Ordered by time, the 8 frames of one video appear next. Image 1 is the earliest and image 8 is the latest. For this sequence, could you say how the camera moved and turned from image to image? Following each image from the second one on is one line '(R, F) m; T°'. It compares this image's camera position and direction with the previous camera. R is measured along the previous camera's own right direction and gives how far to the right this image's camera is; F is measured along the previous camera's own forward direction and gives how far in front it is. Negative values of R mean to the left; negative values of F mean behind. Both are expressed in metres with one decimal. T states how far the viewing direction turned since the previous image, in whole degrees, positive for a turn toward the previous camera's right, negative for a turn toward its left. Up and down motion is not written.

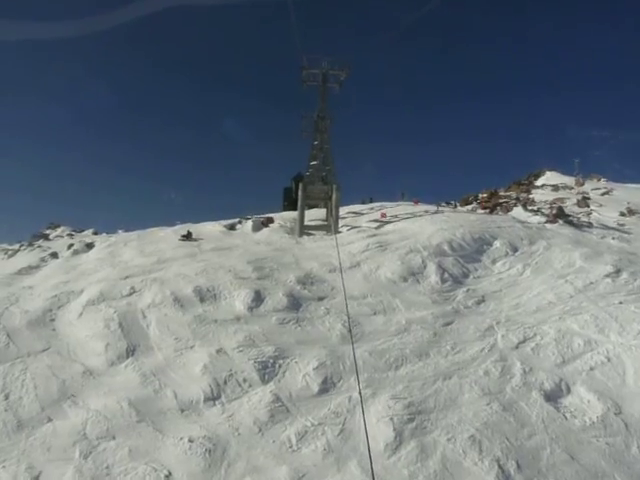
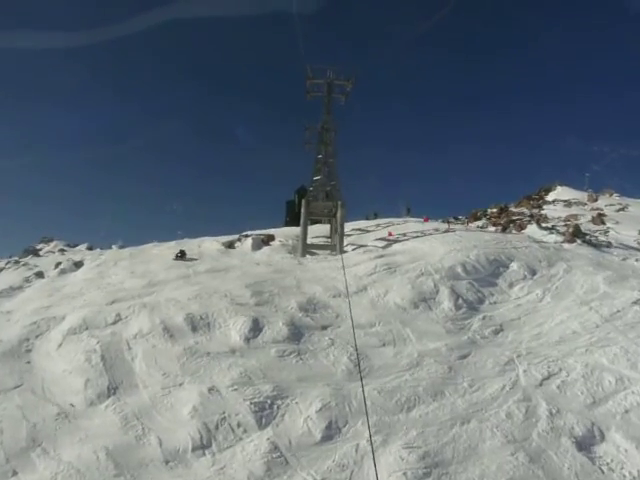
(0.0, +1.5) m; 0°
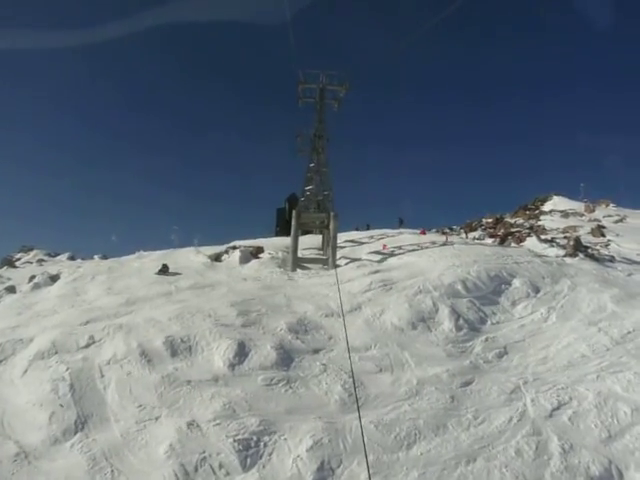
(0.0, +1.2) m; +1°
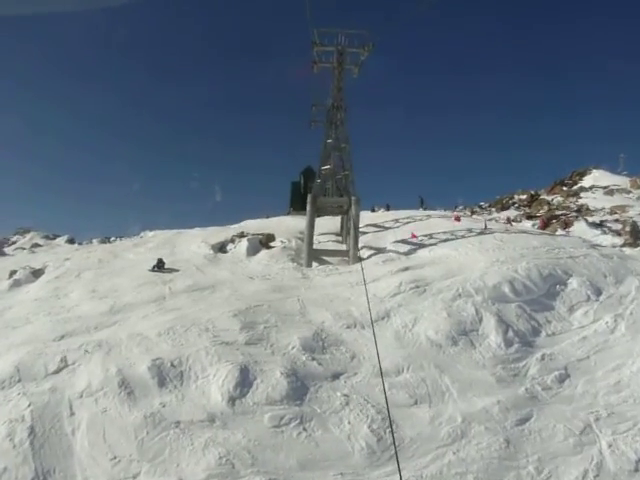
(-0.1, +3.1) m; -2°
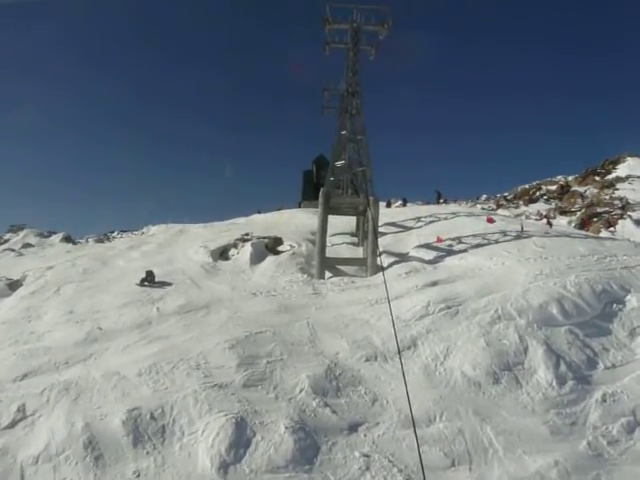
(0.0, +2.5) m; -1°
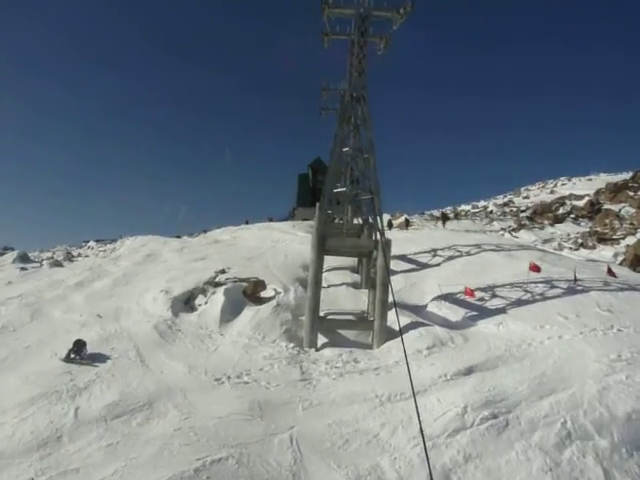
(+0.1, +4.3) m; 0°
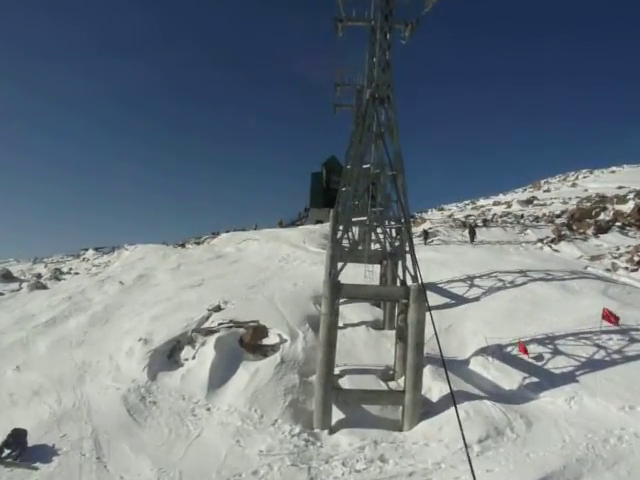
(0.0, +3.0) m; -2°
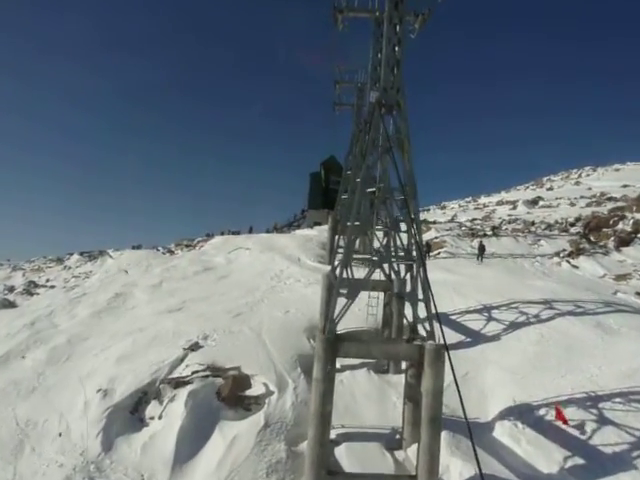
(+0.1, +2.1) m; 0°
